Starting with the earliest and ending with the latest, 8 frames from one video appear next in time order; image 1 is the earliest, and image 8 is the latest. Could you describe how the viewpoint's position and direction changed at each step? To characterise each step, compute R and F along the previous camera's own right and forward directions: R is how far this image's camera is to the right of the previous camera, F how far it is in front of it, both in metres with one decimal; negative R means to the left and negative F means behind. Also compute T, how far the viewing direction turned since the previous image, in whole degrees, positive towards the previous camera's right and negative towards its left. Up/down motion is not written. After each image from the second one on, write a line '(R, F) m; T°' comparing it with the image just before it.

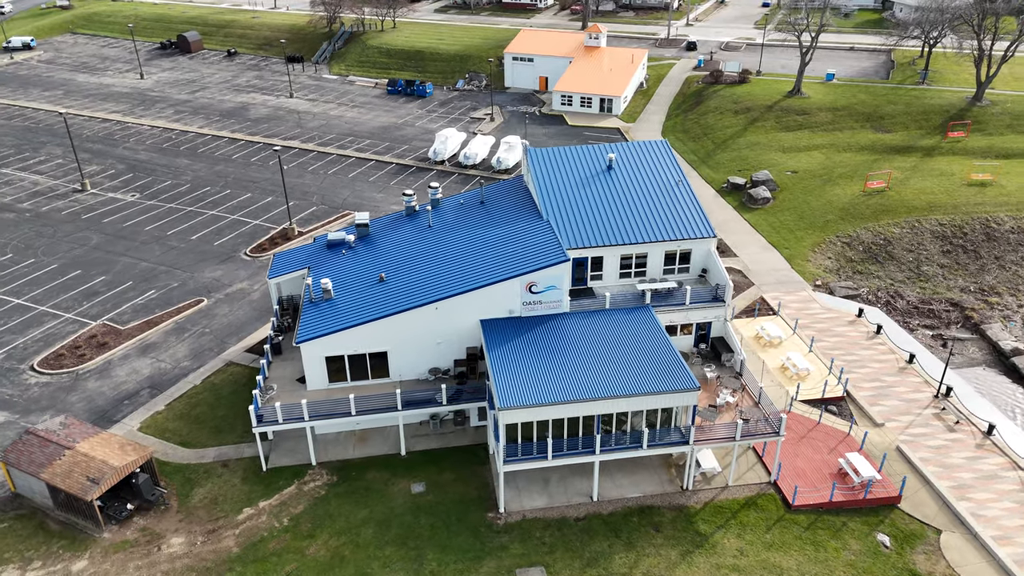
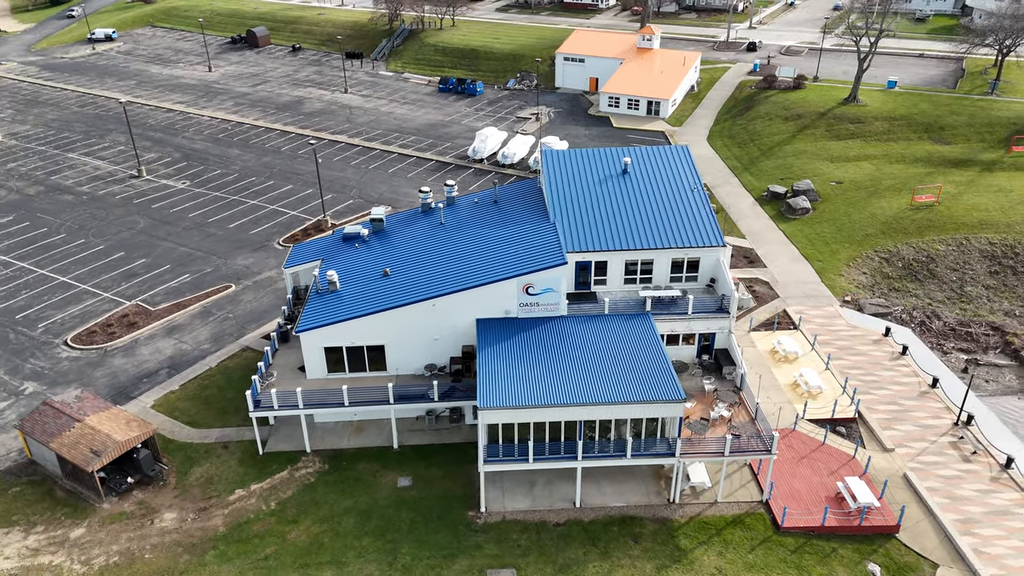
(+2.7, +0.2) m; -5°
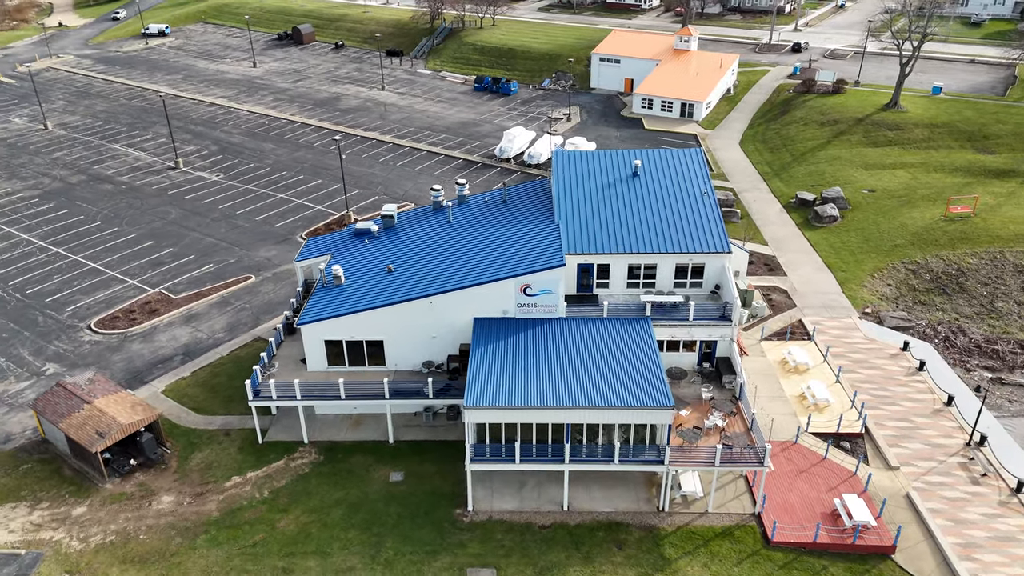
(+1.8, +0.1) m; -3°
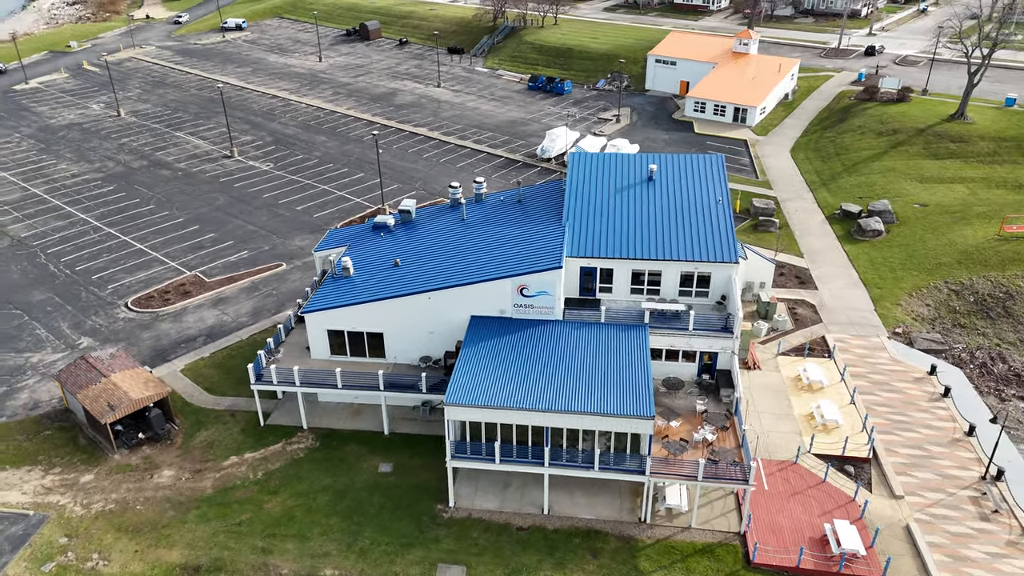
(+2.8, +0.2) m; -5°
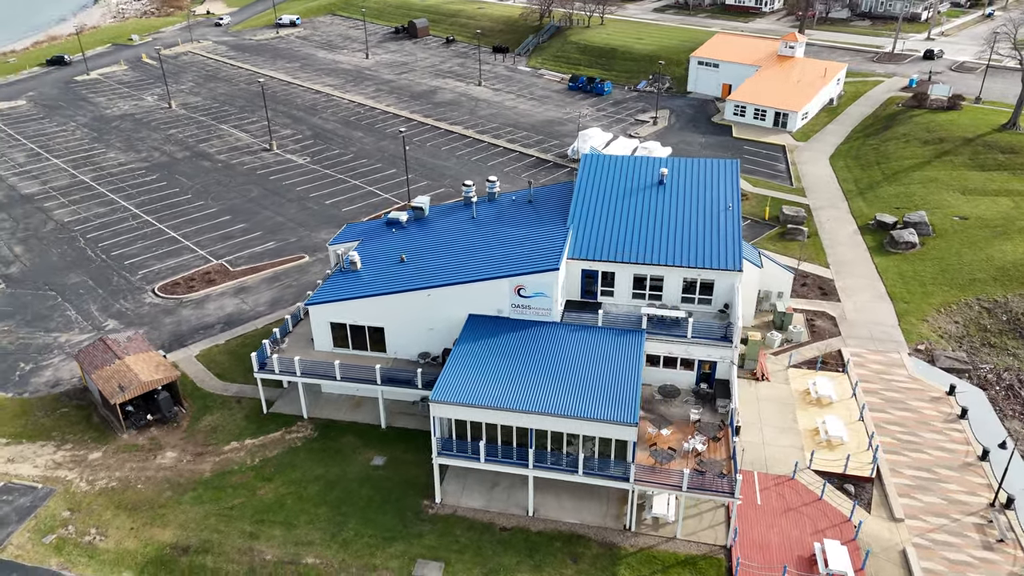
(+2.1, +0.1) m; -4°
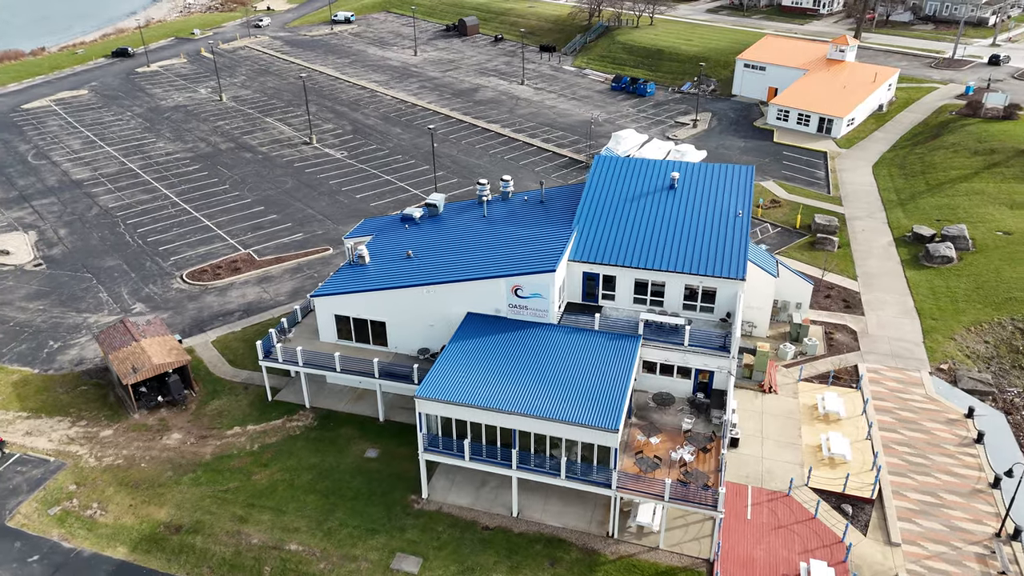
(+2.2, +0.1) m; -4°
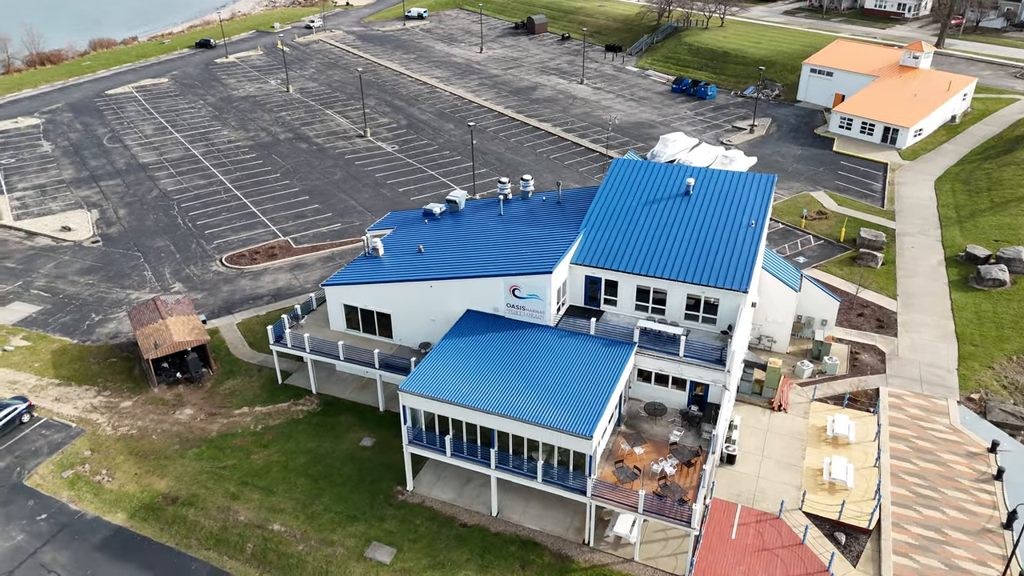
(+2.9, +0.2) m; -6°
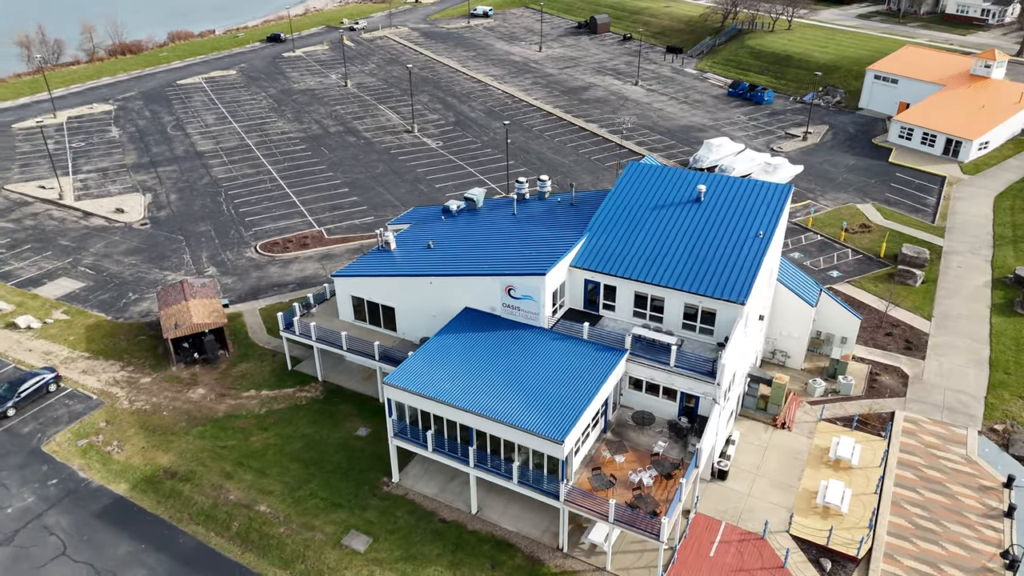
(+2.8, +0.1) m; -5°
